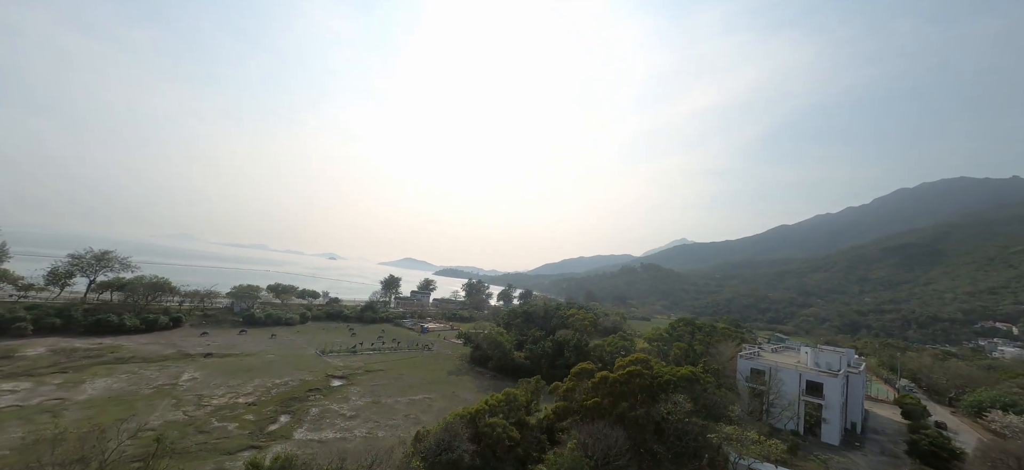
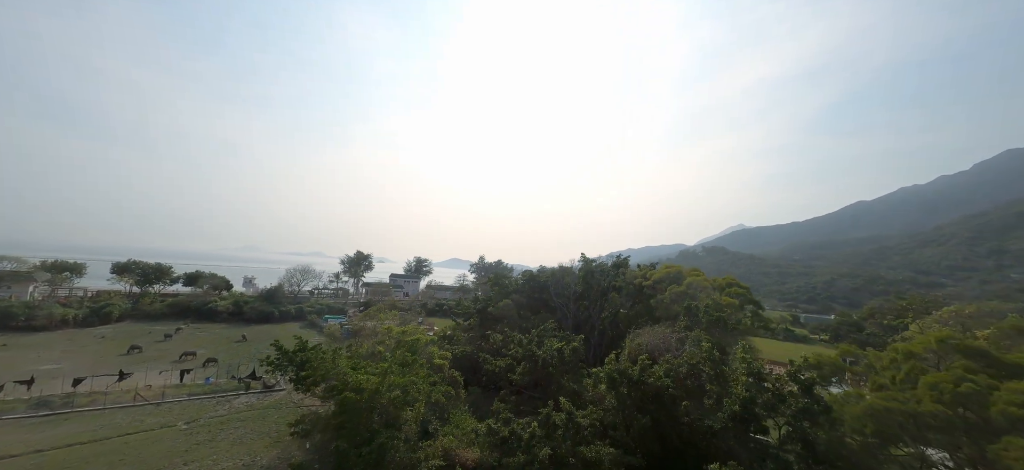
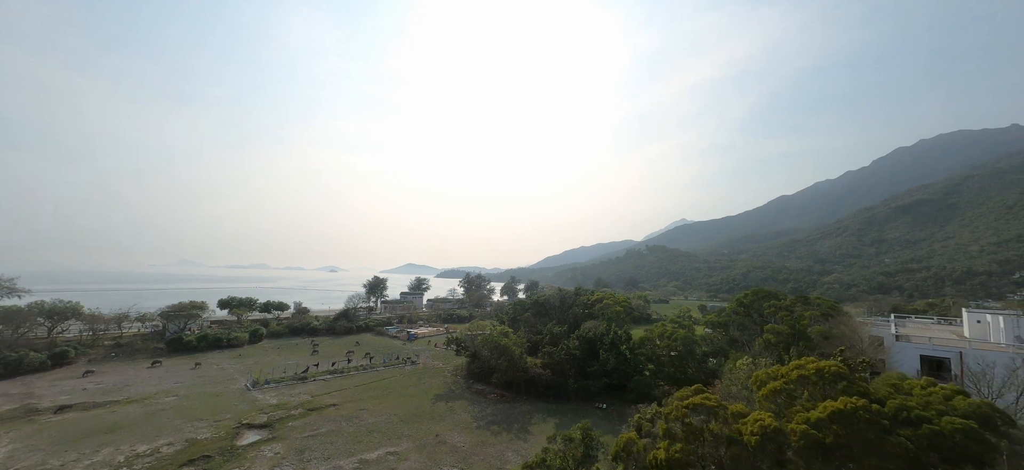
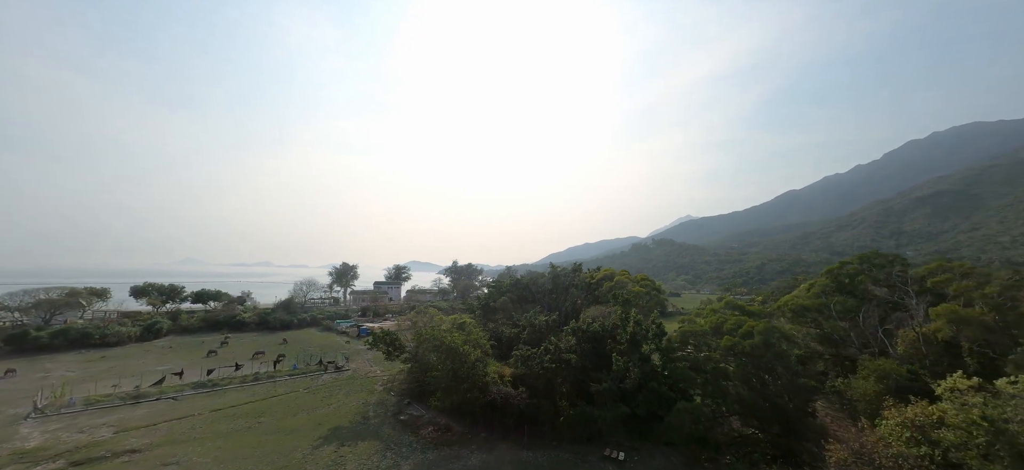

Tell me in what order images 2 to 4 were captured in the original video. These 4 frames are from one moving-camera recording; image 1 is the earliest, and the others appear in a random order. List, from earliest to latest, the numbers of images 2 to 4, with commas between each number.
3, 4, 2
